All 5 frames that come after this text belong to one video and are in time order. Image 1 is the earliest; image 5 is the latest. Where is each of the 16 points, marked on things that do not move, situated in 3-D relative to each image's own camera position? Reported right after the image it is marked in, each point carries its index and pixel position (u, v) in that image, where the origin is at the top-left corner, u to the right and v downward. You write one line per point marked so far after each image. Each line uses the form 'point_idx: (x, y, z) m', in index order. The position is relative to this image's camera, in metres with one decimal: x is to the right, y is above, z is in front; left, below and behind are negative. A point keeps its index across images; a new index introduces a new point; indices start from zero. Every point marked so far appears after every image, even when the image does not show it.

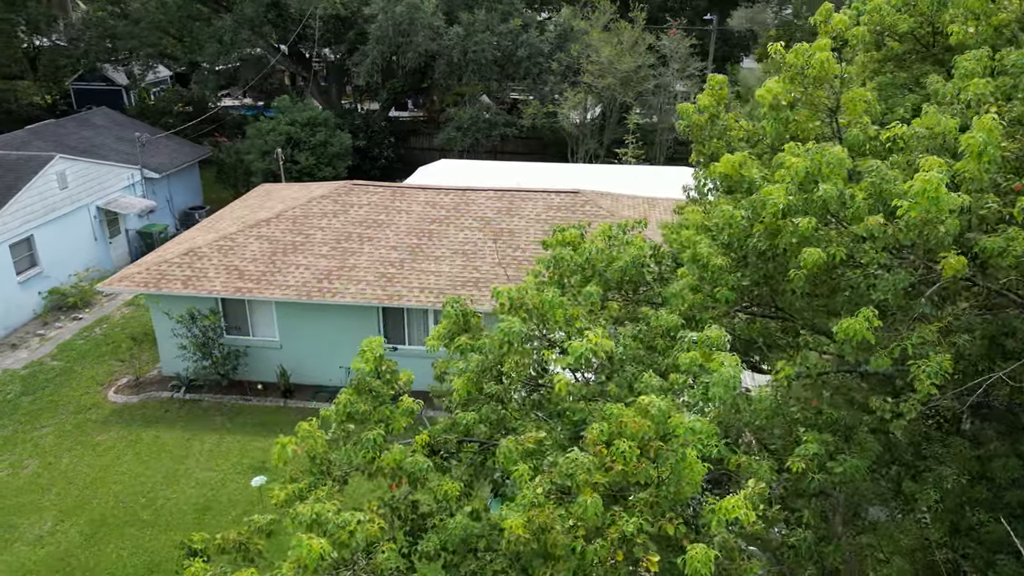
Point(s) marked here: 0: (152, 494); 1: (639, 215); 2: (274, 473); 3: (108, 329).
0: (-6.0, -3.4, +12.1) m
1: (+2.9, +1.7, +16.6) m
2: (-4.1, -3.2, +12.6) m
3: (-10.0, -1.0, +18.0) m
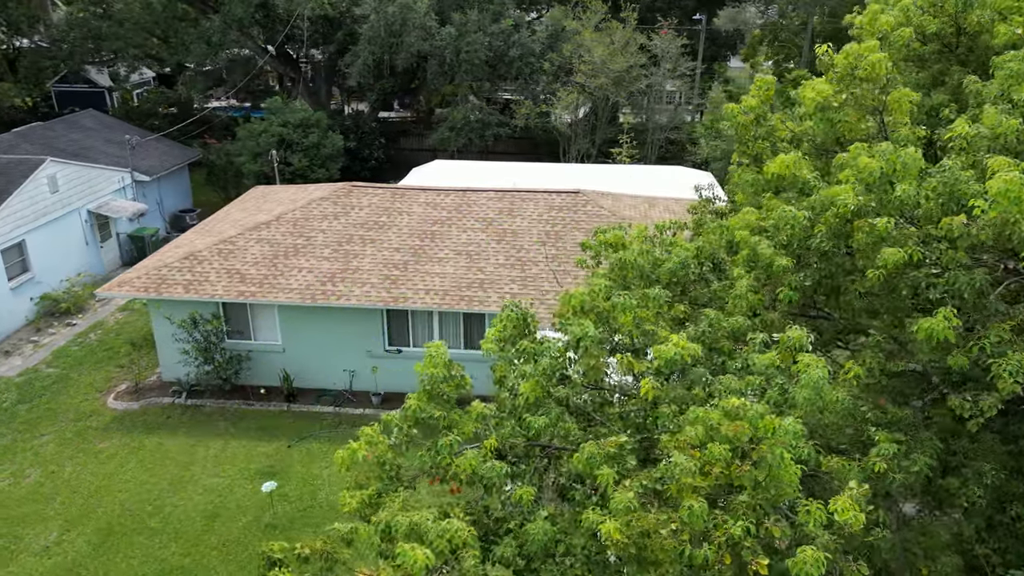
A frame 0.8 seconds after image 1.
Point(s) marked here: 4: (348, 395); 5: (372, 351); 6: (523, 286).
0: (-5.8, -3.5, +12.0) m
1: (+2.9, +1.7, +16.6) m
2: (-3.9, -3.3, +12.5) m
3: (-10.0, -1.2, +17.8) m
4: (-3.4, -2.2, +15.0) m
5: (-2.8, -1.3, +14.8) m
6: (+0.2, 0.0, +14.2) m
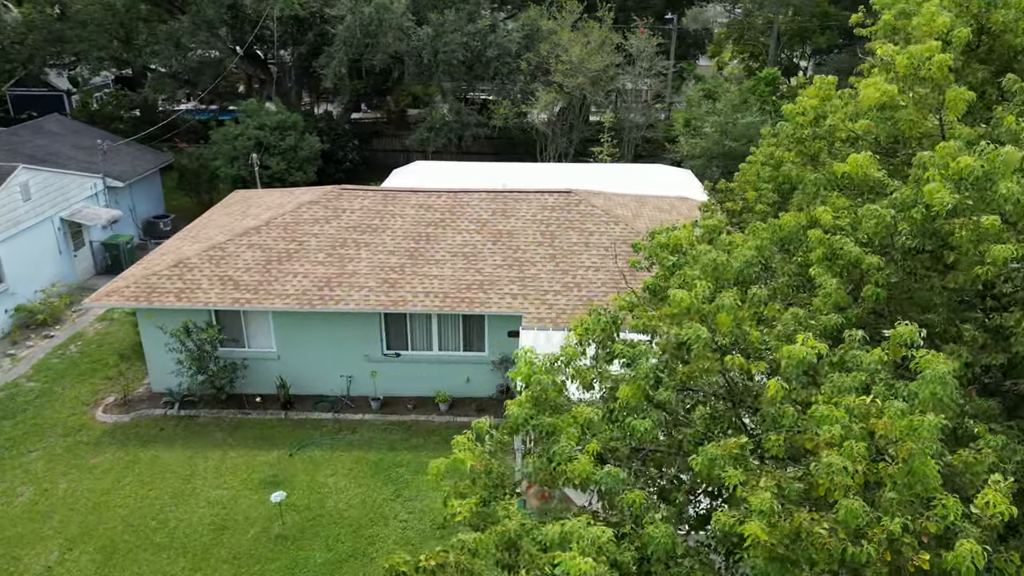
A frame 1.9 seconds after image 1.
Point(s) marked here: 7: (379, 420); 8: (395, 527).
0: (-5.6, -3.6, +11.7) m
1: (+2.8, +1.7, +16.7) m
2: (-3.8, -3.4, +12.3) m
3: (-10.1, -1.4, +17.2) m
4: (-3.4, -2.3, +14.8) m
5: (-2.9, -1.4, +14.6) m
6: (+0.2, 0.0, +14.2) m
7: (-2.6, -2.6, +14.3) m
8: (-1.8, -3.7, +11.5) m
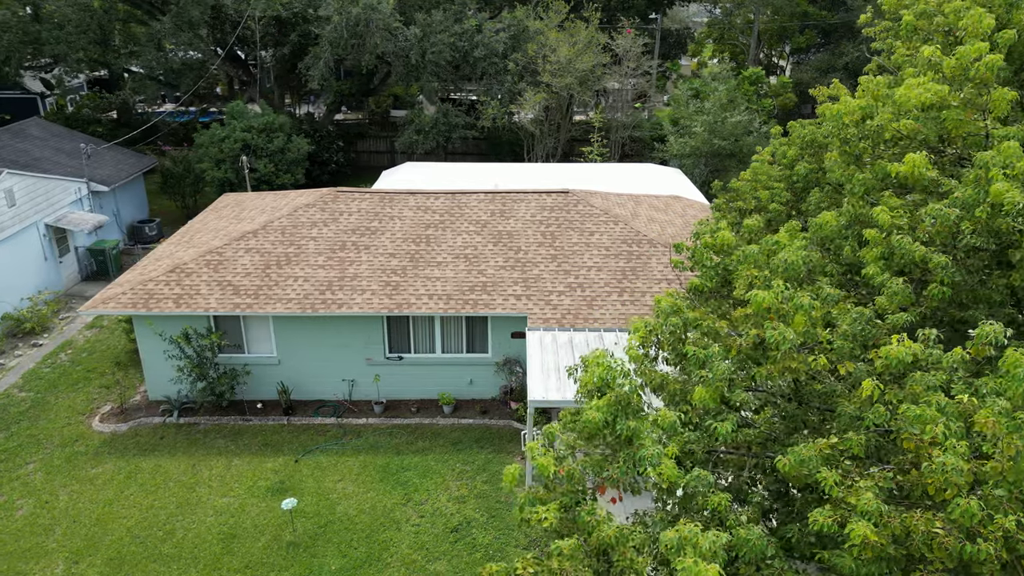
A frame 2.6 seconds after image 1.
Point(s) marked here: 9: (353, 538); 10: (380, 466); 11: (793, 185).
0: (-5.4, -3.7, +11.5) m
1: (+2.7, +1.8, +16.8) m
2: (-3.6, -3.4, +12.2) m
3: (-10.1, -1.6, +16.9) m
4: (-3.3, -2.4, +14.7) m
5: (-2.8, -1.4, +14.5) m
6: (+0.3, 0.0, +14.2) m
7: (-2.5, -2.6, +14.2) m
8: (-1.6, -3.8, +11.4) m
9: (-2.4, -3.8, +11.2) m
10: (-2.3, -3.1, +12.9) m
11: (+4.1, +1.5, +10.6) m
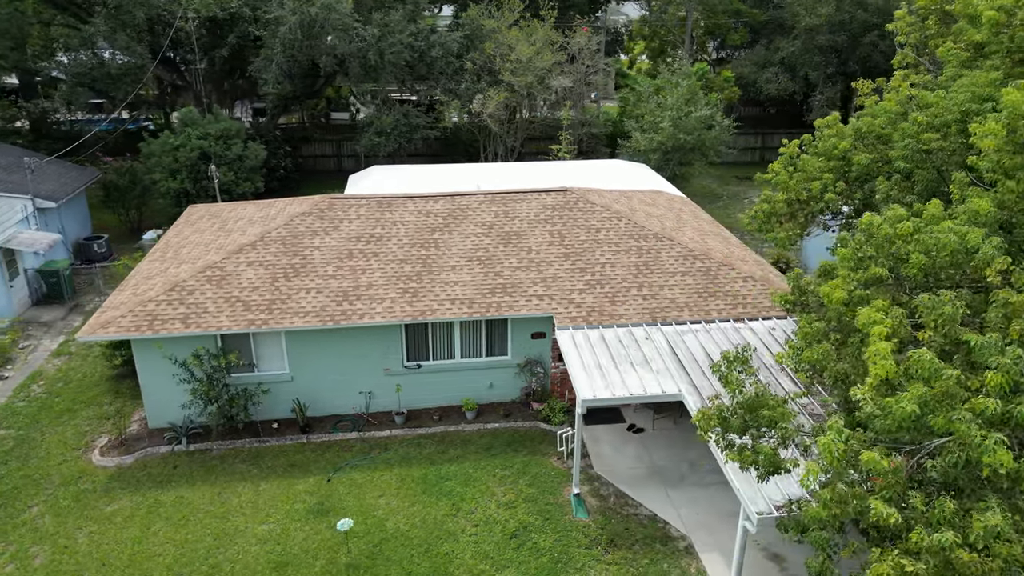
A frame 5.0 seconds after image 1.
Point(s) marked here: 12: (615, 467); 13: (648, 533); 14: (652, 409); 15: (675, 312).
0: (-4.4, -4.0, +10.8) m
1: (+2.7, +1.9, +17.0) m
2: (-2.8, -3.6, +11.7) m
3: (-9.9, -2.1, +15.6) m
4: (-2.8, -2.5, +14.3) m
5: (-2.3, -1.6, +14.1) m
6: (+0.7, 0.0, +14.2) m
7: (-2.0, -2.8, +13.8) m
8: (-0.7, -3.9, +11.2) m
9: (-1.5, -4.0, +10.9) m
10: (-1.6, -3.3, +12.6) m
11: (+4.8, +1.7, +11.0) m
12: (+1.8, -3.2, +13.1) m
13: (+2.1, -3.9, +11.5) m
14: (+2.8, -2.4, +14.6) m
15: (+3.1, -0.4, +13.7) m
